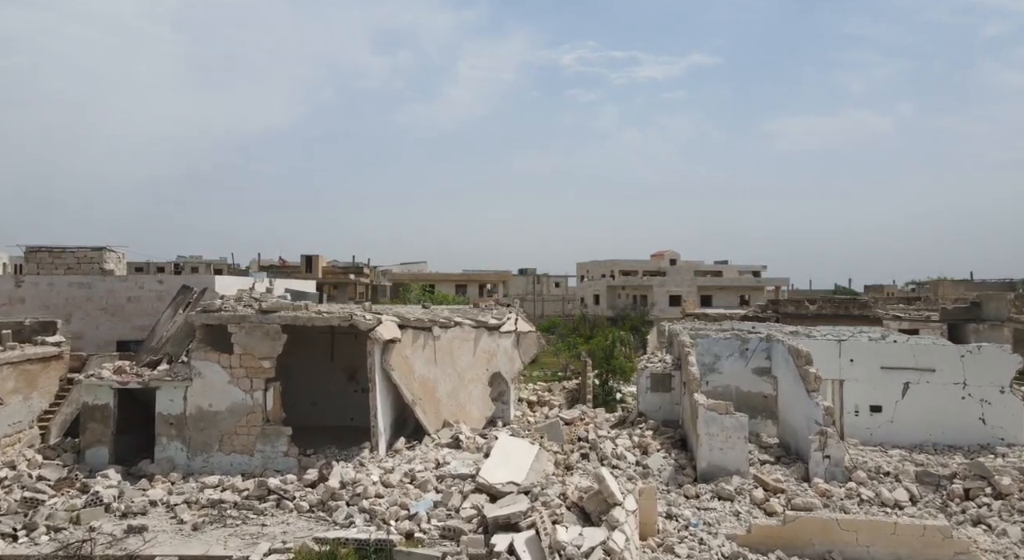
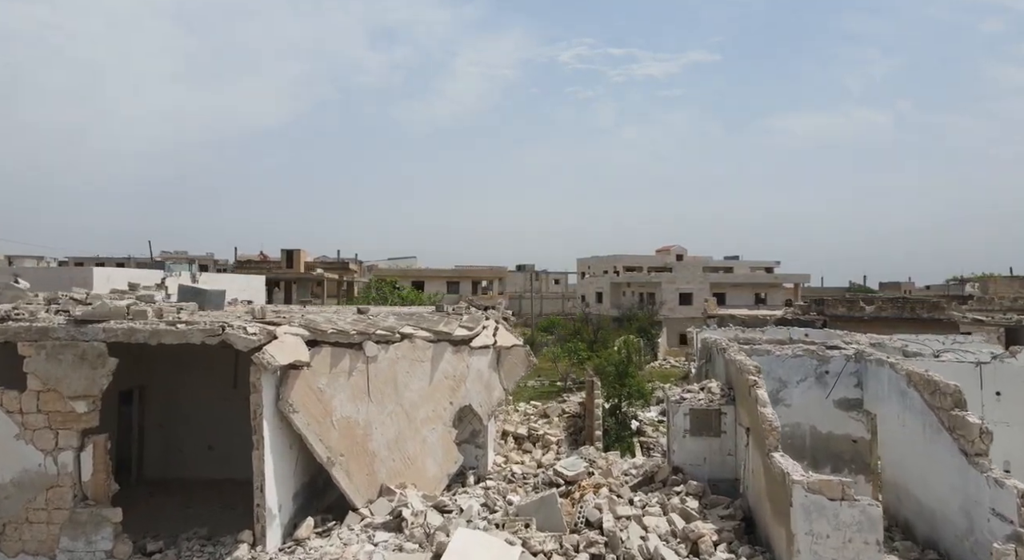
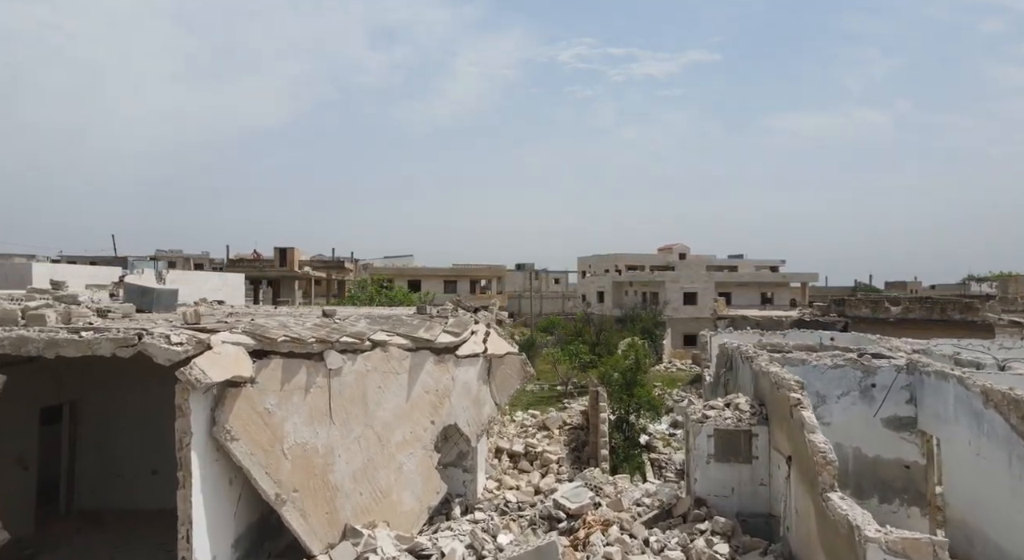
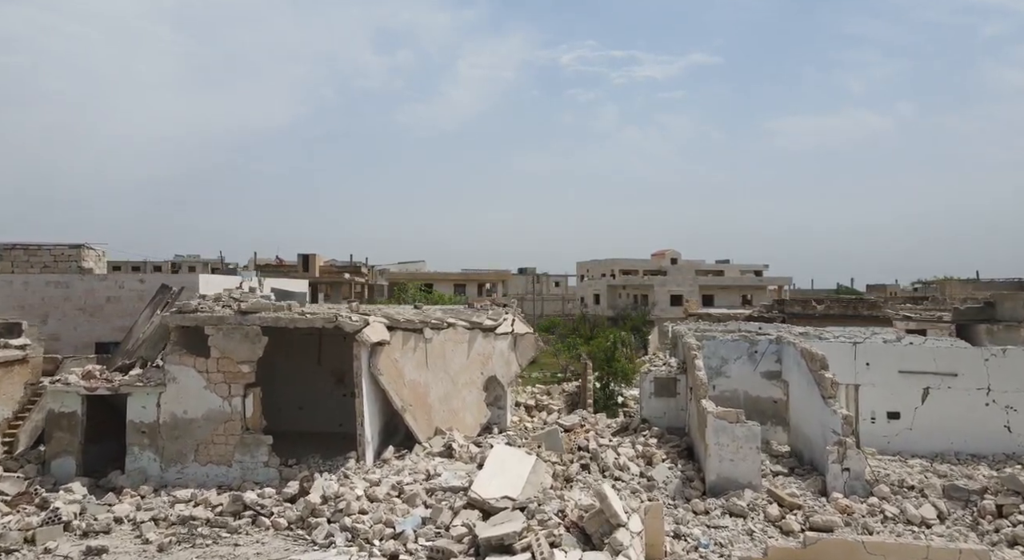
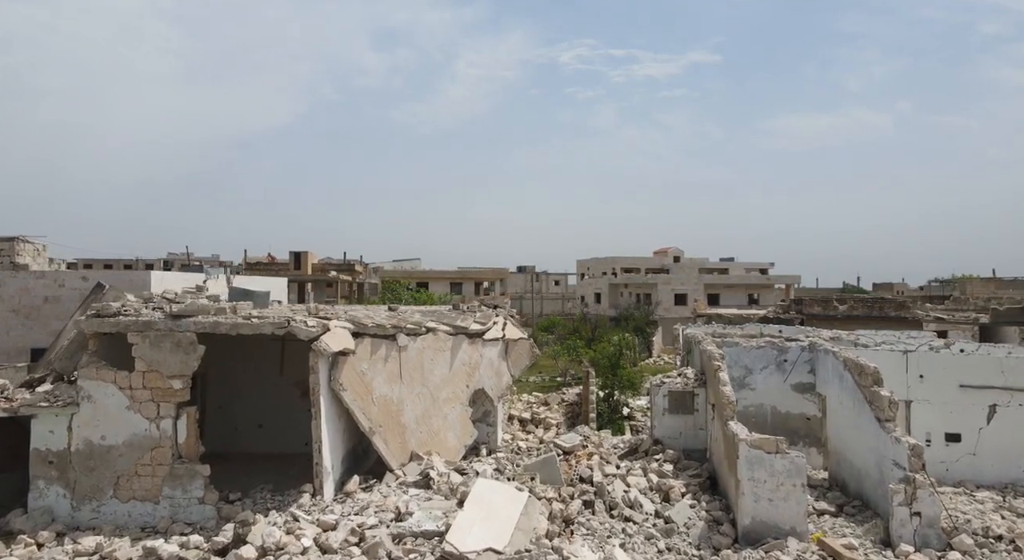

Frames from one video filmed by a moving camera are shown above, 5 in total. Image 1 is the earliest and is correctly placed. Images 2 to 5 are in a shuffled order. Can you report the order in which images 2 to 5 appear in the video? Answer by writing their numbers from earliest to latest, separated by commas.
4, 5, 2, 3
